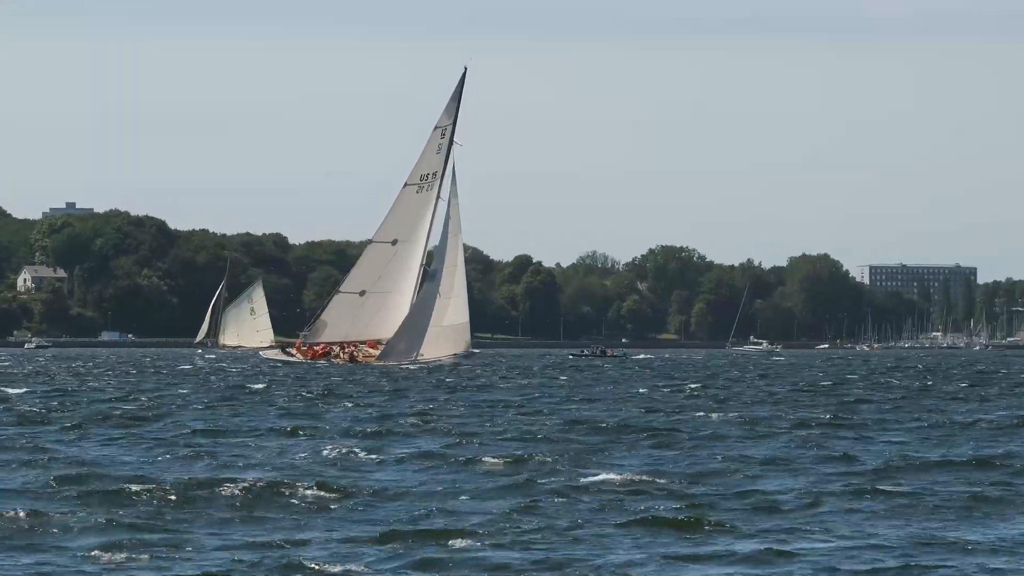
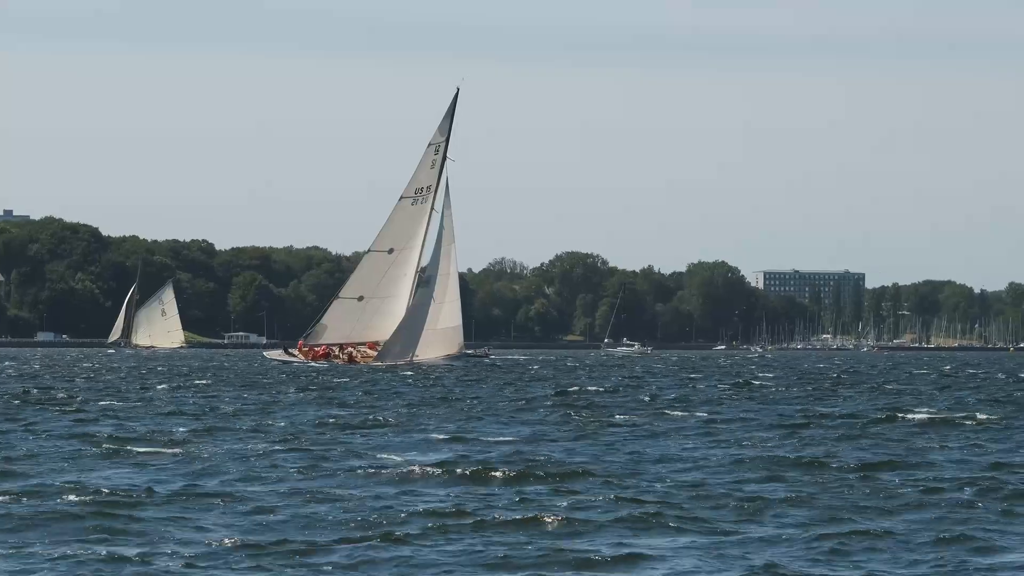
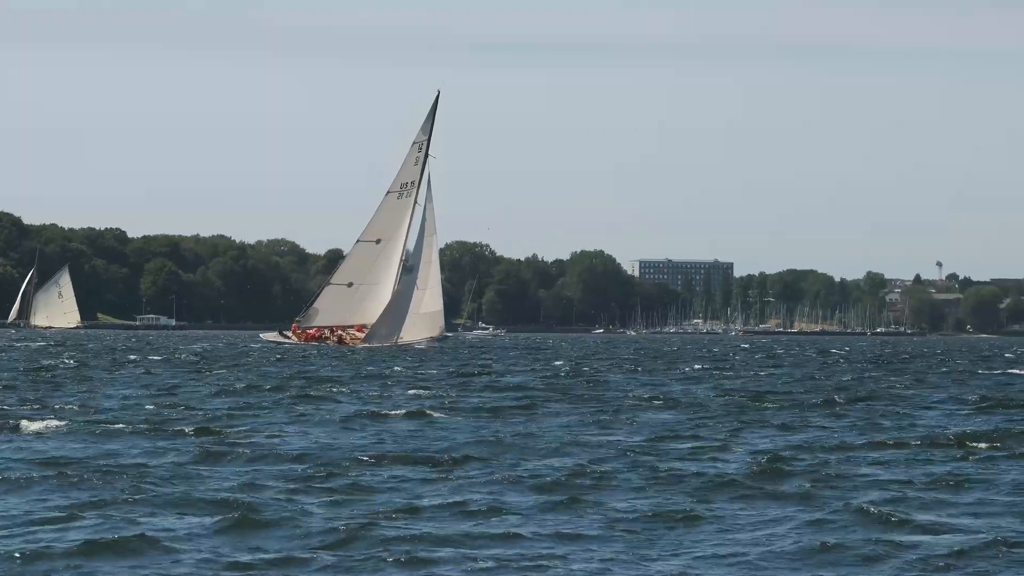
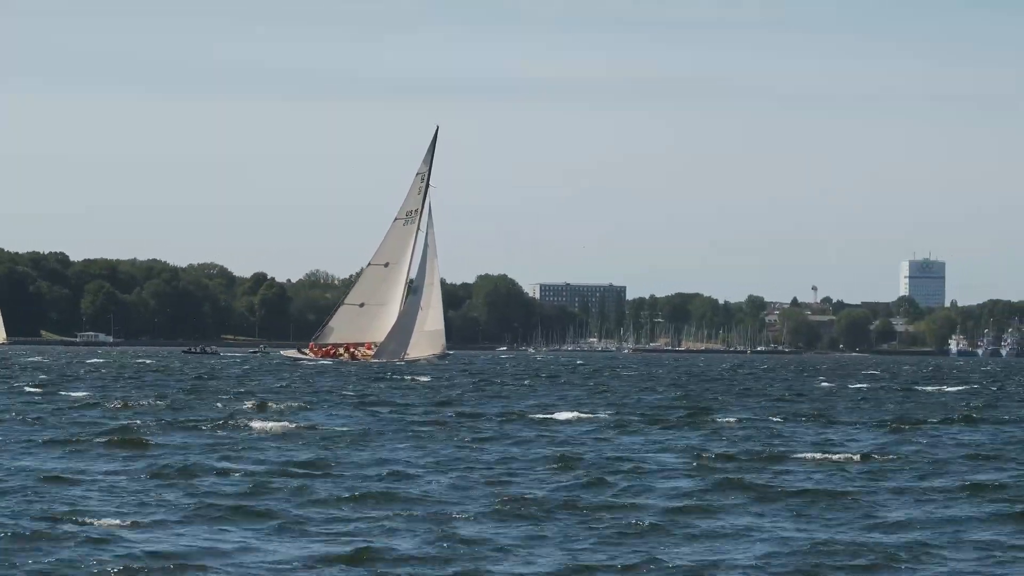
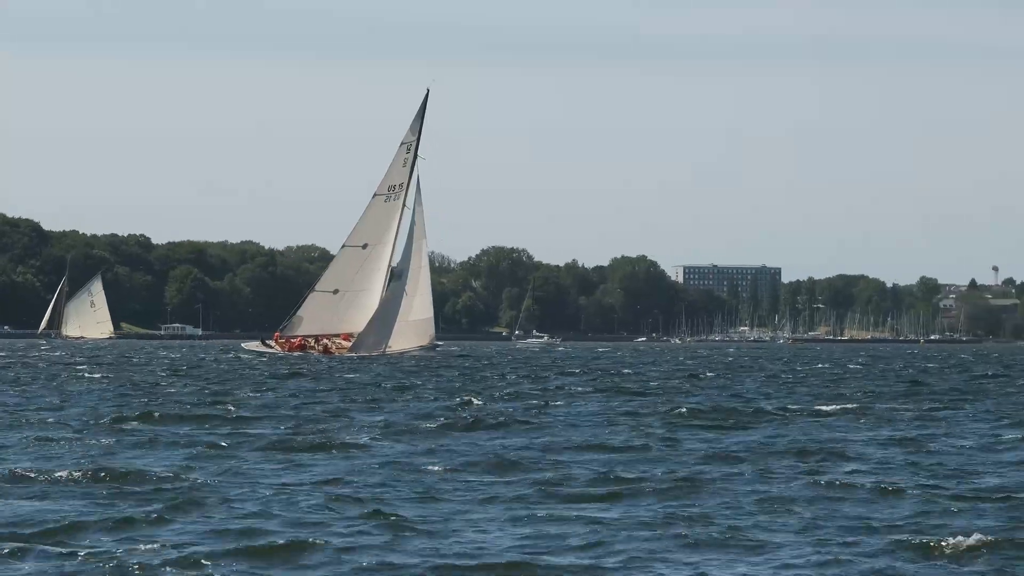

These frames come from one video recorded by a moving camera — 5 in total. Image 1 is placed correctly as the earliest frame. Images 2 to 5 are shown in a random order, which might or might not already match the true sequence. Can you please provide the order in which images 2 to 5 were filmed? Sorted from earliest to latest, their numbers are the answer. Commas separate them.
2, 5, 3, 4
